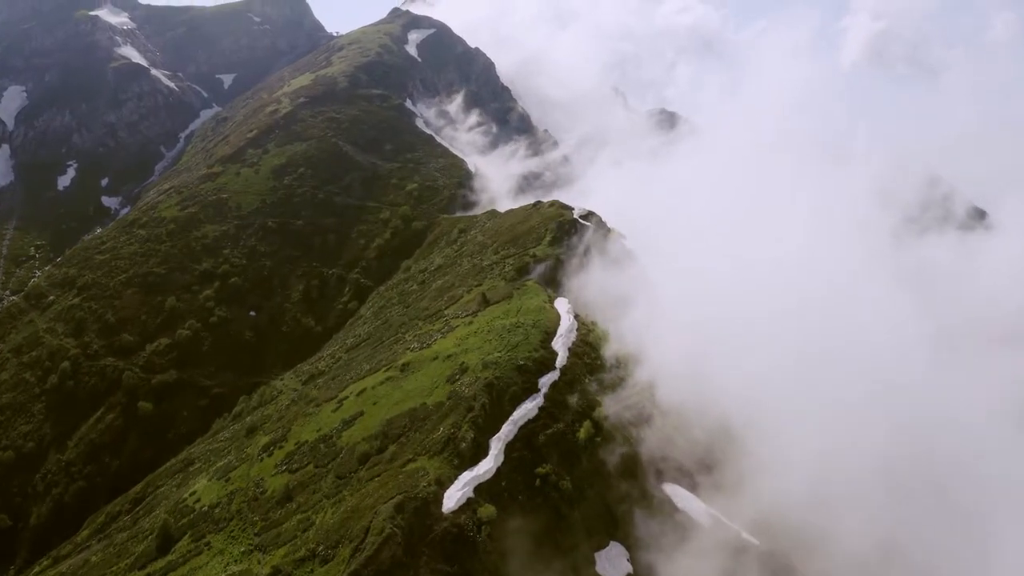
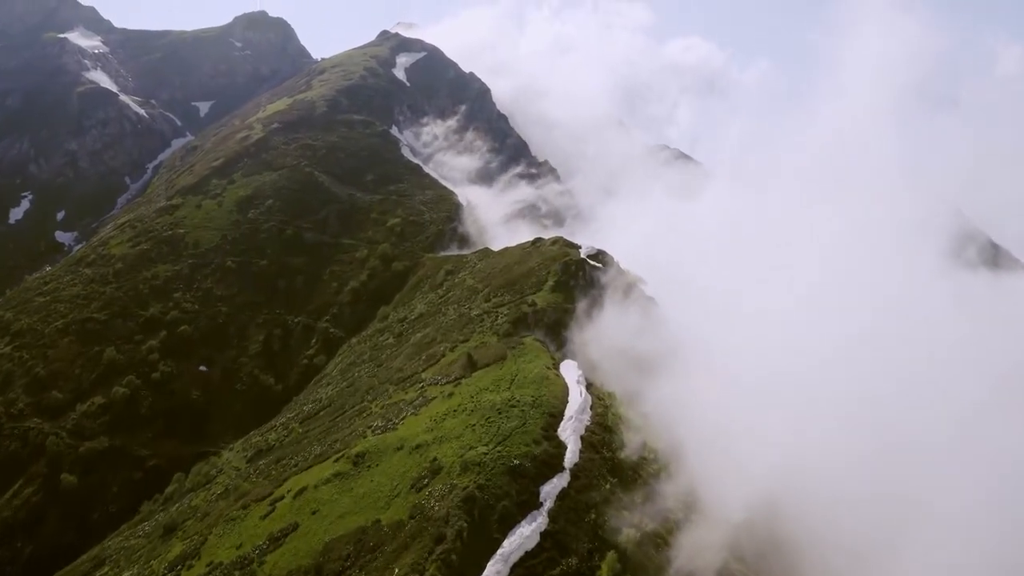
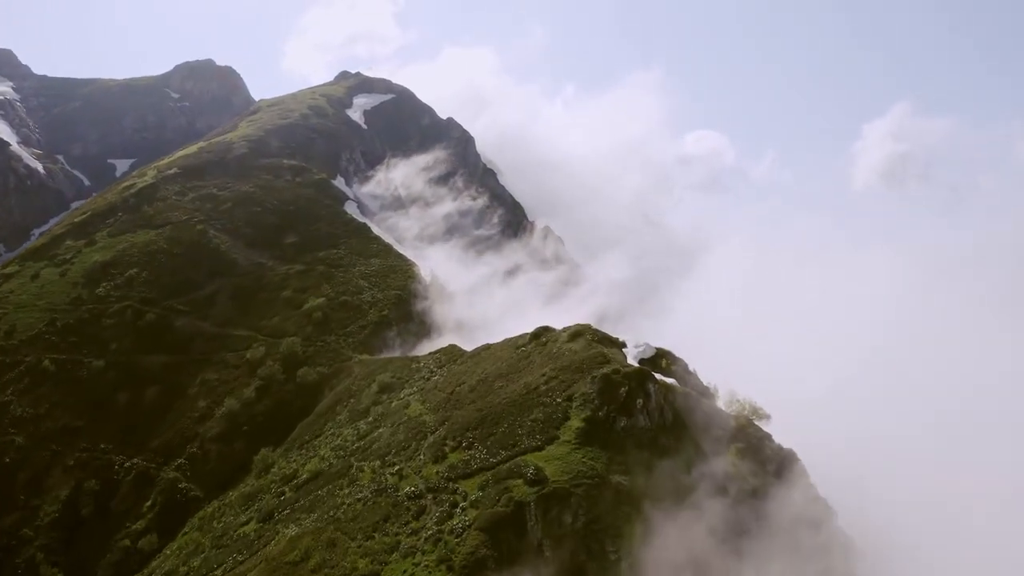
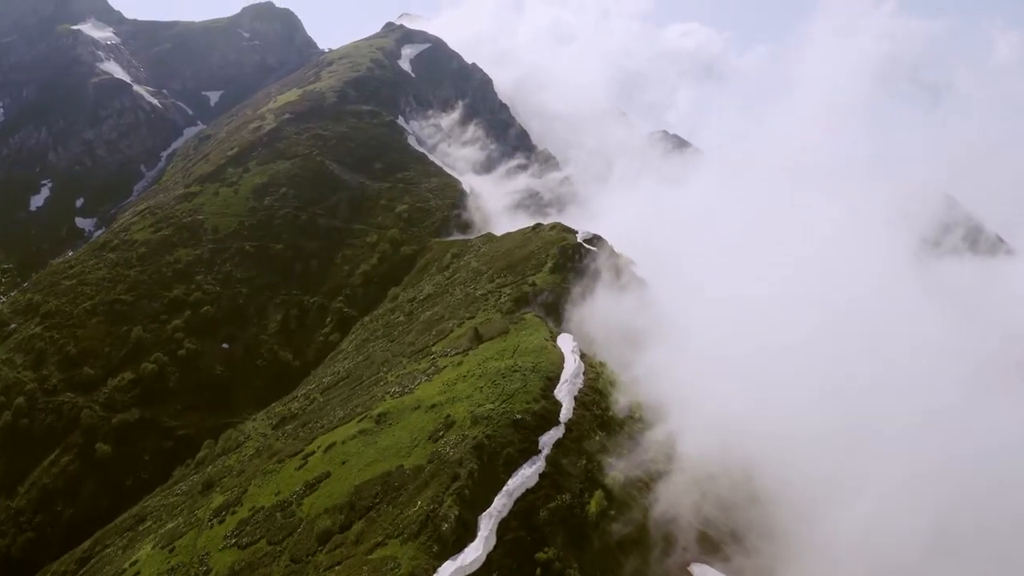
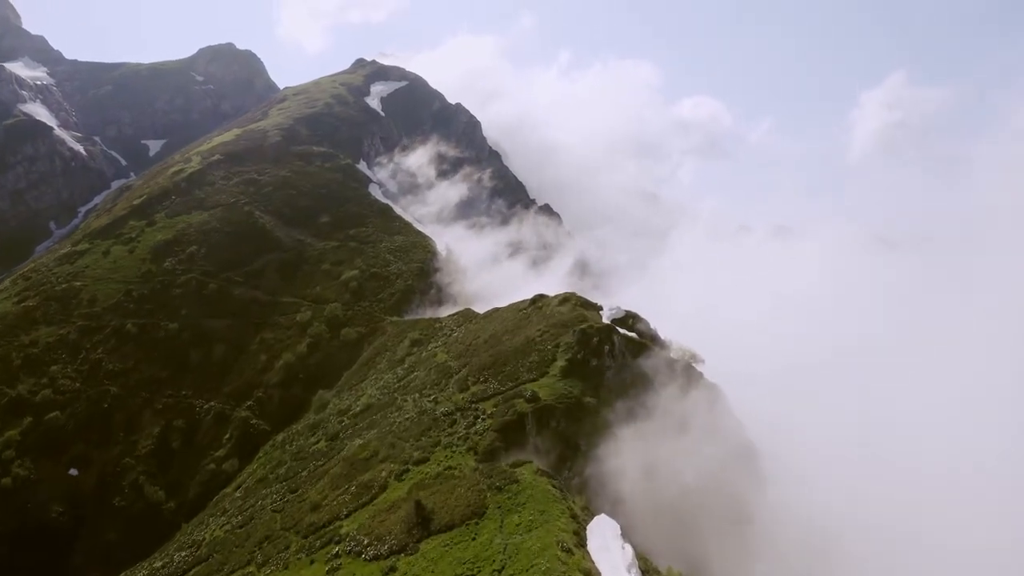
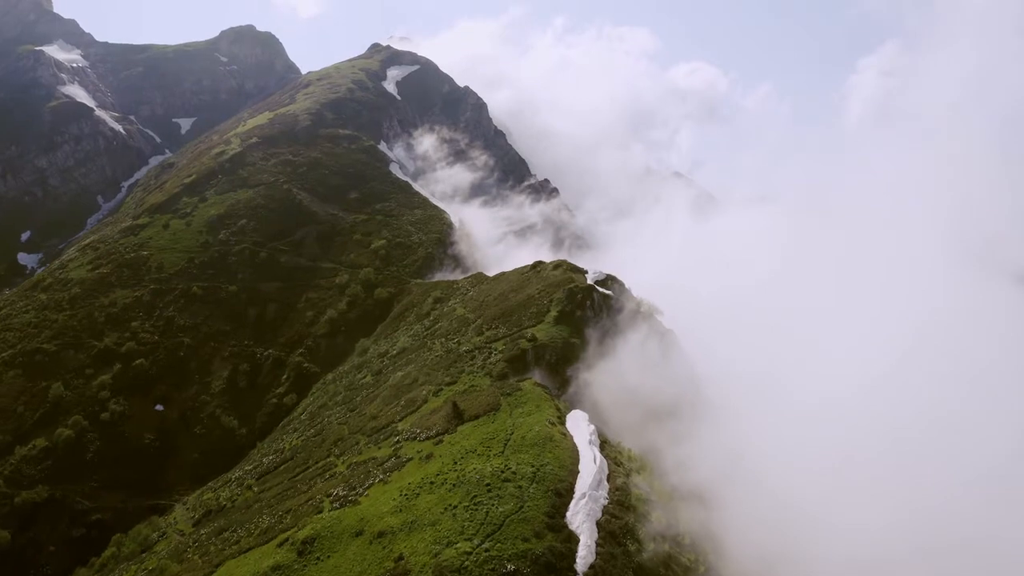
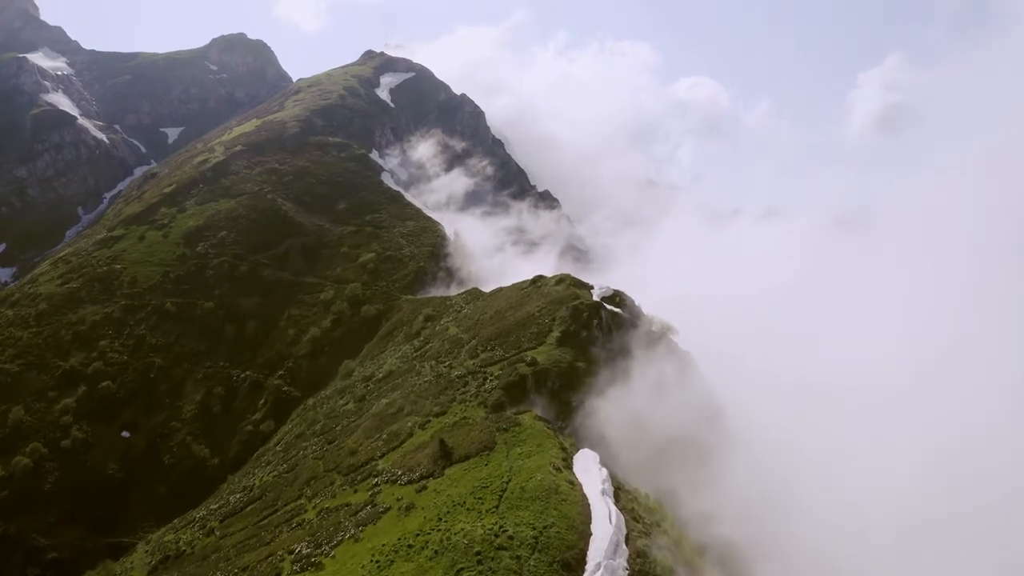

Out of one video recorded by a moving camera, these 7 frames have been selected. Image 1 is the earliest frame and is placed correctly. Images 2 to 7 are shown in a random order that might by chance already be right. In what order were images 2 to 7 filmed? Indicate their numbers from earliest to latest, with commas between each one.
4, 2, 6, 7, 5, 3
